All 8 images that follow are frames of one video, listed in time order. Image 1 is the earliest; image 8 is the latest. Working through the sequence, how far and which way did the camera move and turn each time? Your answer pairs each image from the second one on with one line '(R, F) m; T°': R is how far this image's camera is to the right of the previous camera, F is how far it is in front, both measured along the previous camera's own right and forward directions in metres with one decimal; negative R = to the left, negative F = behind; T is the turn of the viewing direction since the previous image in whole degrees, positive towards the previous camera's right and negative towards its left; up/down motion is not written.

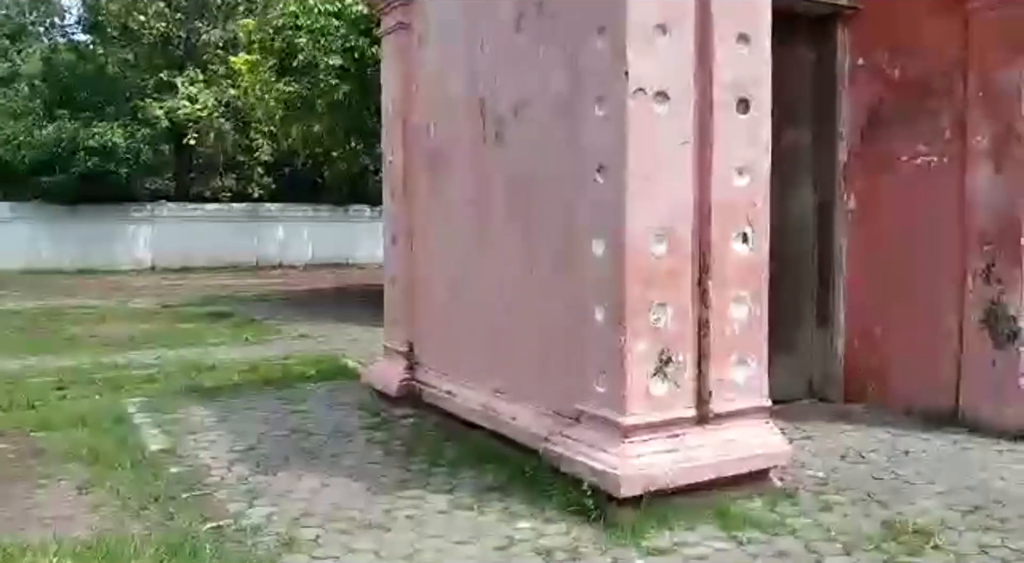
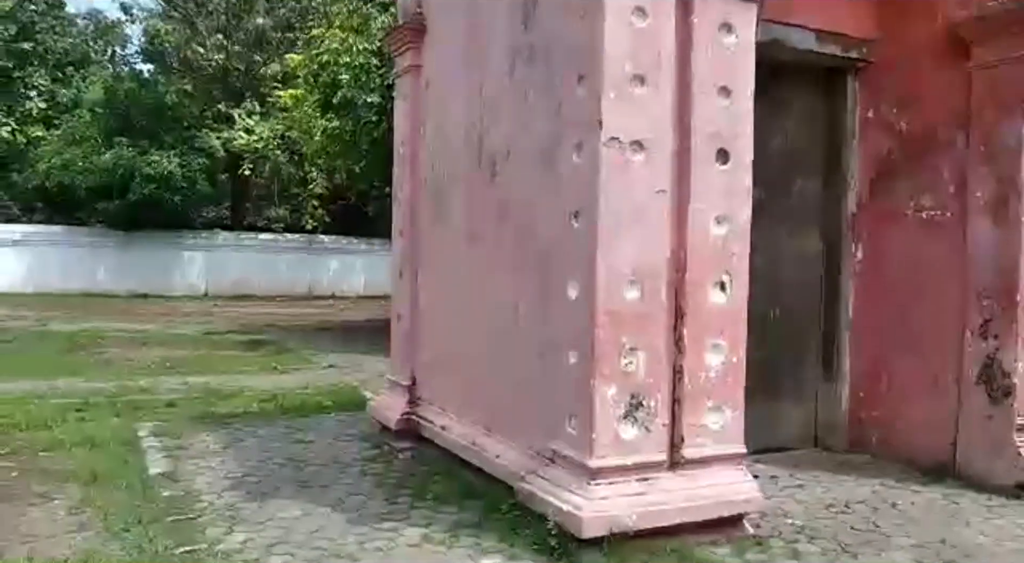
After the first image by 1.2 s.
(+0.3, -0.1) m; -3°
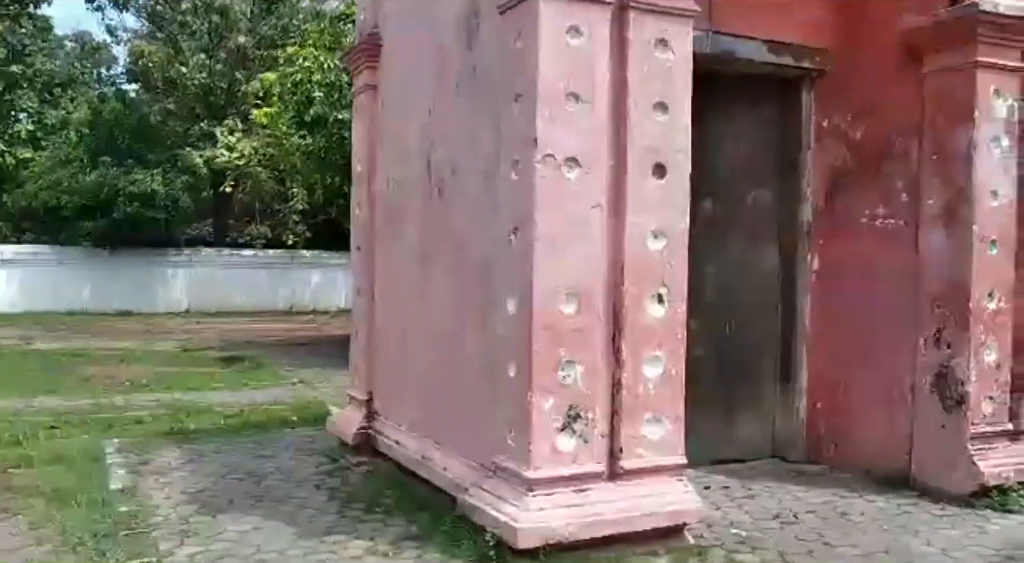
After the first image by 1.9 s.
(+0.2, 0.0) m; 0°
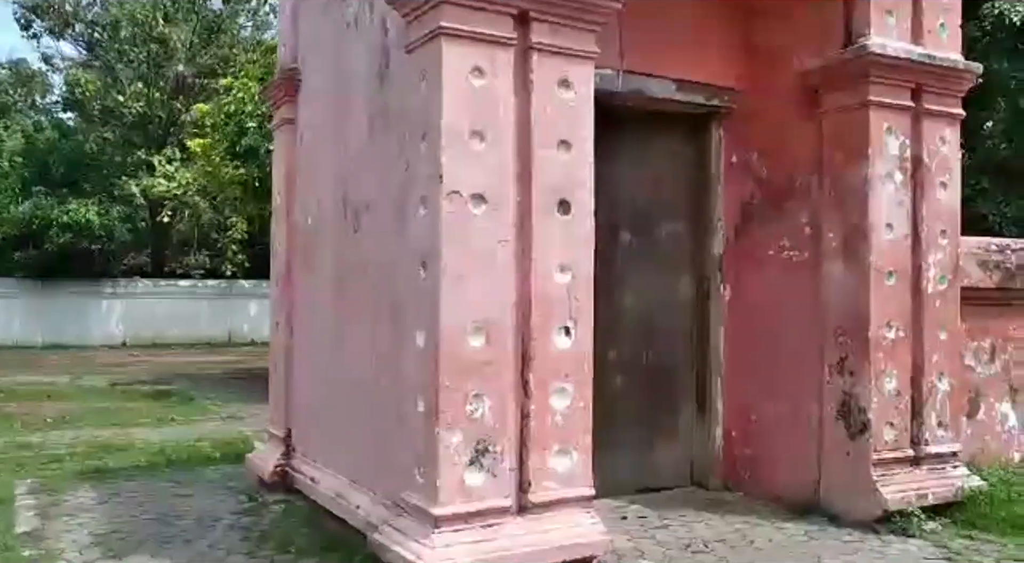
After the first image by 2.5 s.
(+0.2, -0.1) m; +3°
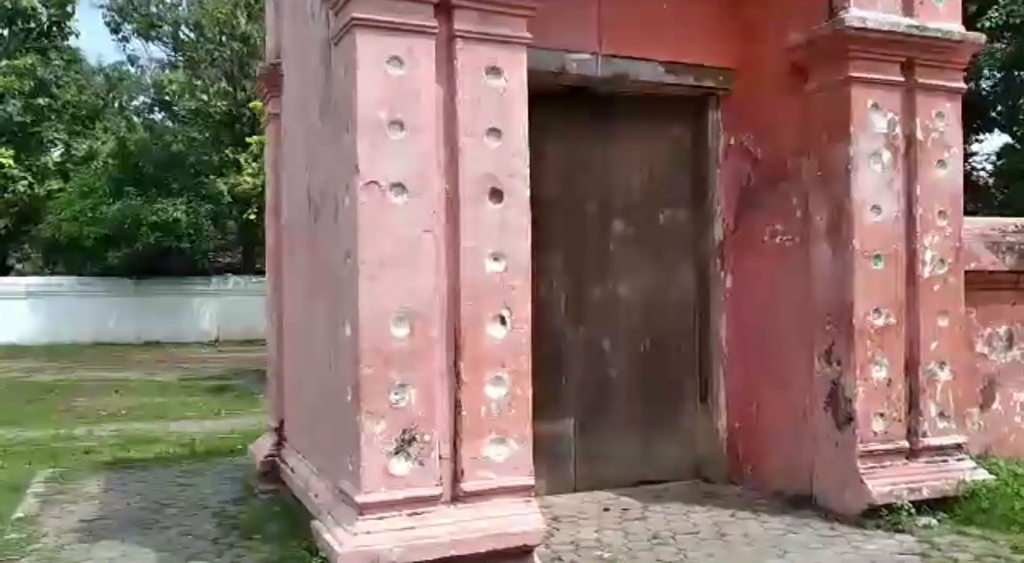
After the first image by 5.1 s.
(+0.7, +0.1) m; -7°
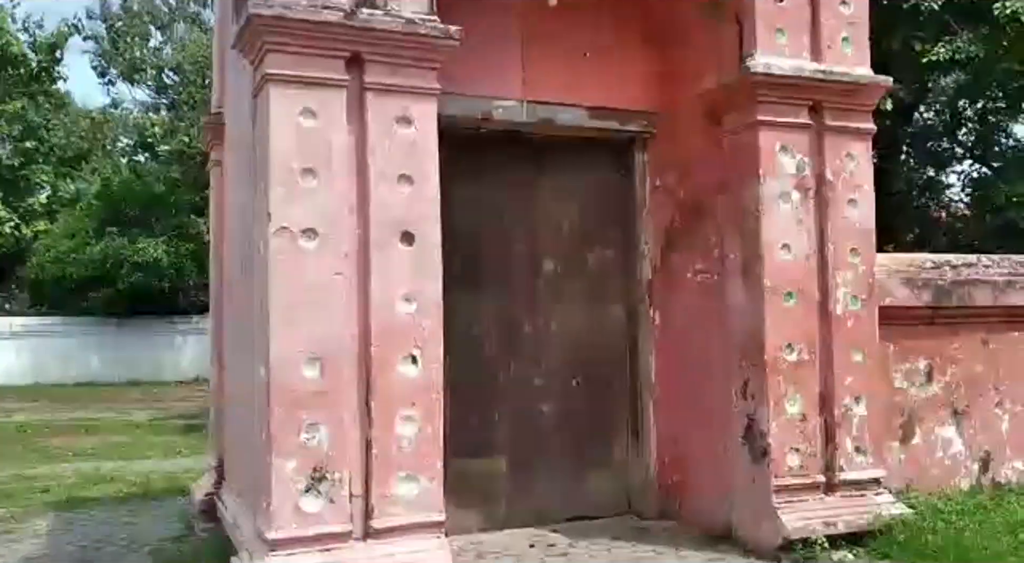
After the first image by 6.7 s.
(+0.4, -0.2) m; 0°
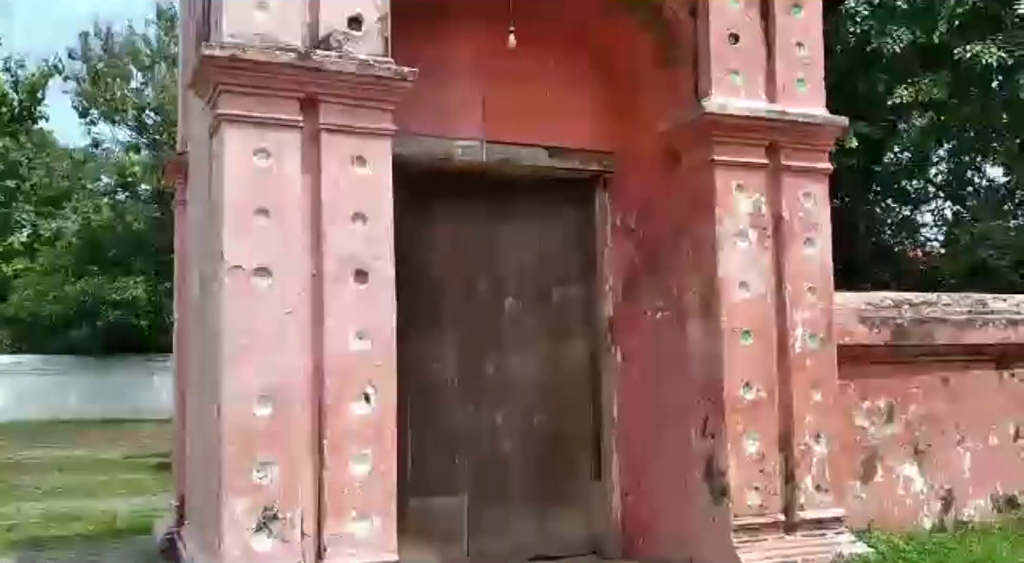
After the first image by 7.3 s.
(+0.1, 0.0) m; +1°
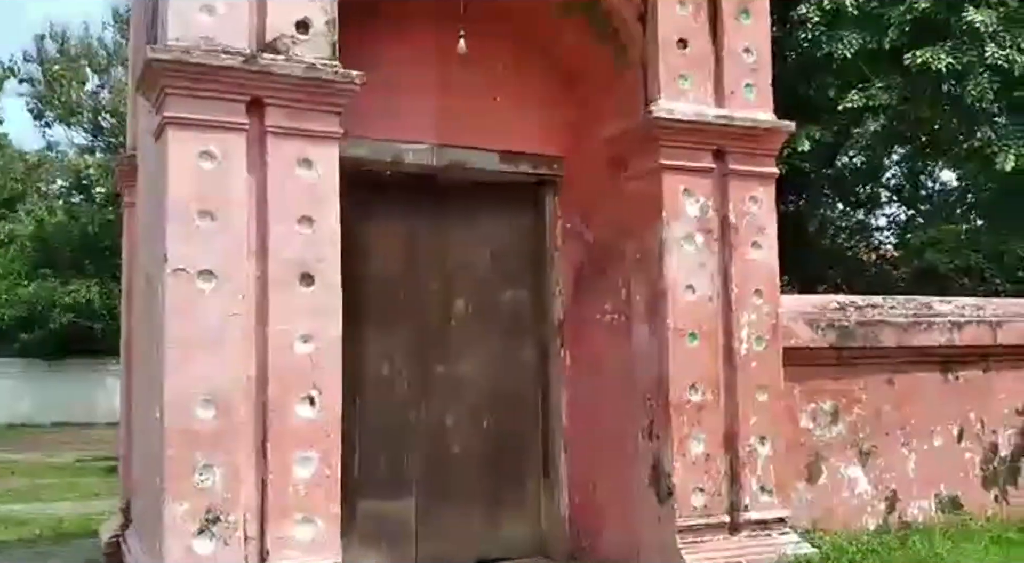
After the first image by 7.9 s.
(+0.1, 0.0) m; +2°
